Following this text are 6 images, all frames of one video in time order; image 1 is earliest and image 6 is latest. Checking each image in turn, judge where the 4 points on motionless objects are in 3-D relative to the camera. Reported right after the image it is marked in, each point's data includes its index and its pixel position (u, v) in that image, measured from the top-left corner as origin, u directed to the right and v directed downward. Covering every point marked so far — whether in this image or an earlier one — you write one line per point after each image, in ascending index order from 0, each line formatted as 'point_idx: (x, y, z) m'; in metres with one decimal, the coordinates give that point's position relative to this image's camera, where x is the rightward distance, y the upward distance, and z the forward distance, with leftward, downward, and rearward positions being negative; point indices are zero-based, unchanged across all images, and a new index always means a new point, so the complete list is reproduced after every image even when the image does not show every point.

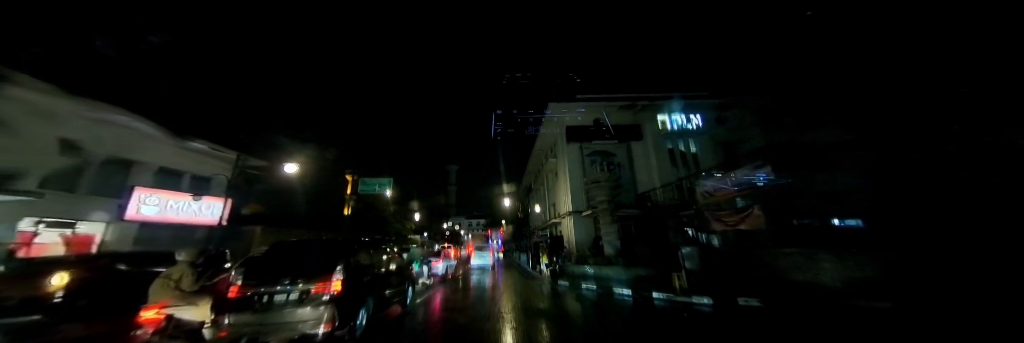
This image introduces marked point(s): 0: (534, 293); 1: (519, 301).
0: (+0.4, -4.3, +9.2) m
1: (0.0, -4.0, +8.4) m
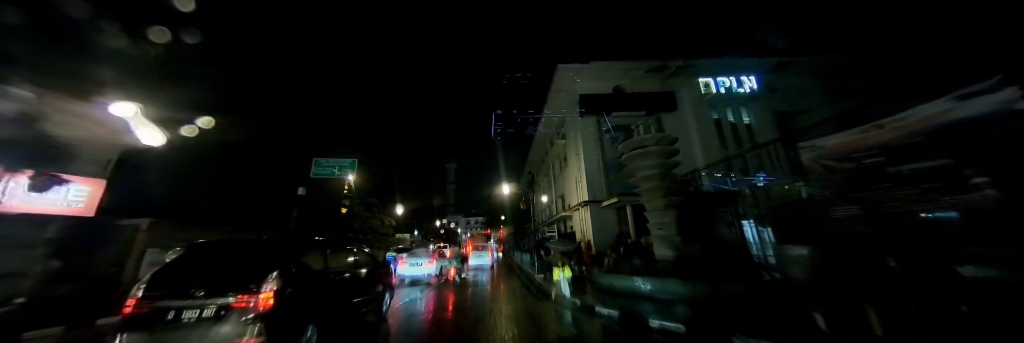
0: (+0.5, -4.0, +8.2) m
1: (0.0, -3.7, +7.4) m
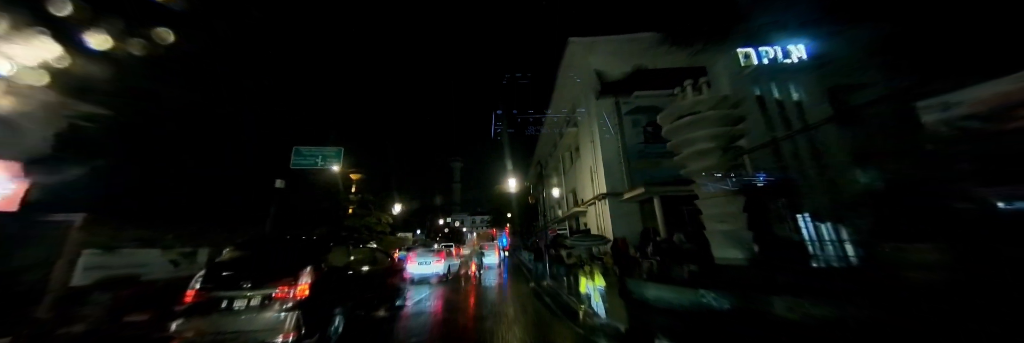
0: (+0.6, -4.0, +8.6) m
1: (+0.2, -3.8, +7.8) m
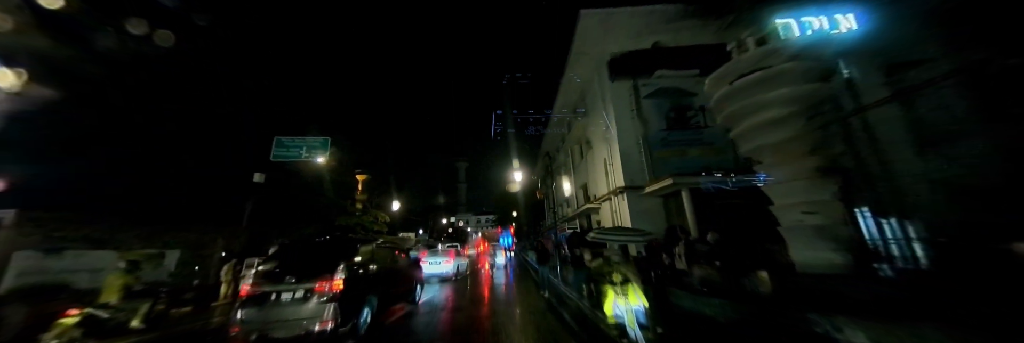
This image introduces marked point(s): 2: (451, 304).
0: (+0.8, -4.2, +9.0) m
1: (+0.3, -3.9, +8.2) m
2: (-1.9, -4.0, +8.2) m
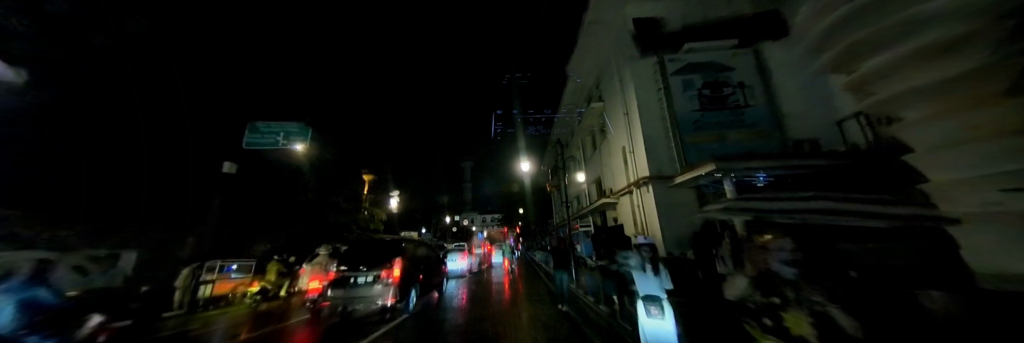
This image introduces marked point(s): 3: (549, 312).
0: (+1.0, -3.9, +8.2) m
1: (+0.6, -3.7, +7.4) m
2: (-1.6, -3.8, +7.4) m
3: (+0.9, -3.2, +5.6) m
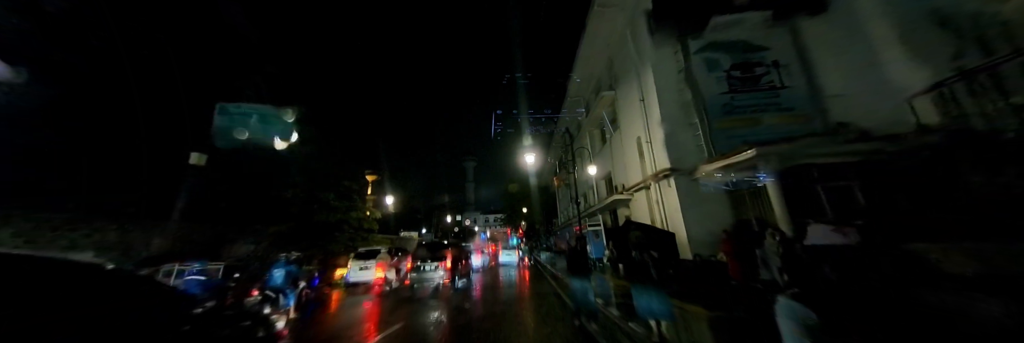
0: (+1.1, -3.7, +7.5) m
1: (+0.7, -3.5, +6.8) m
2: (-1.5, -3.6, +6.8) m
3: (+1.0, -3.0, +5.0) m
